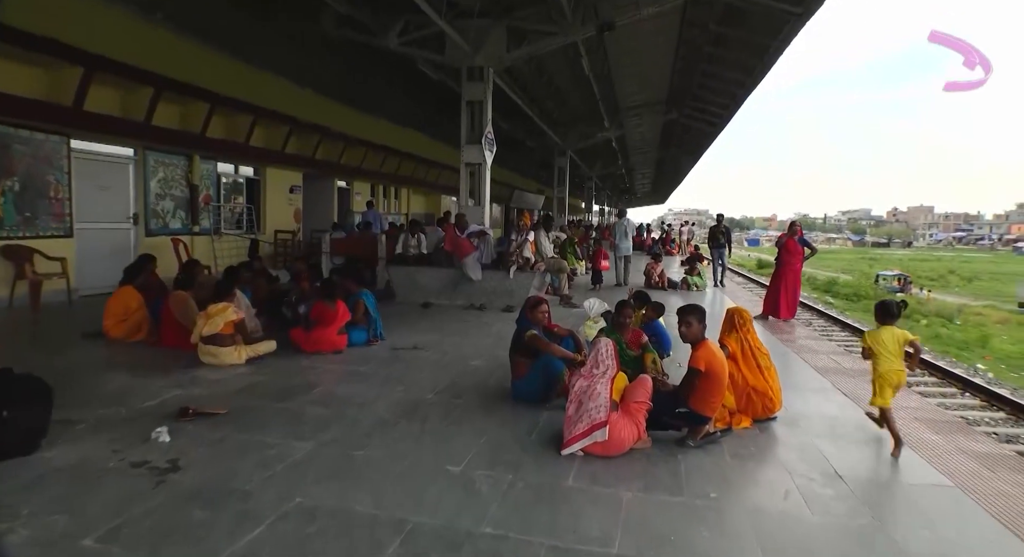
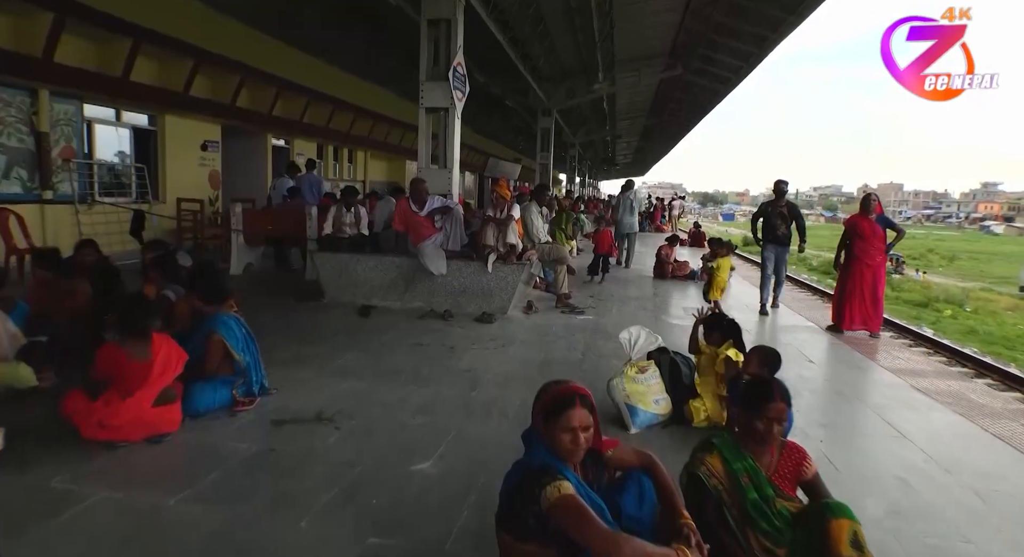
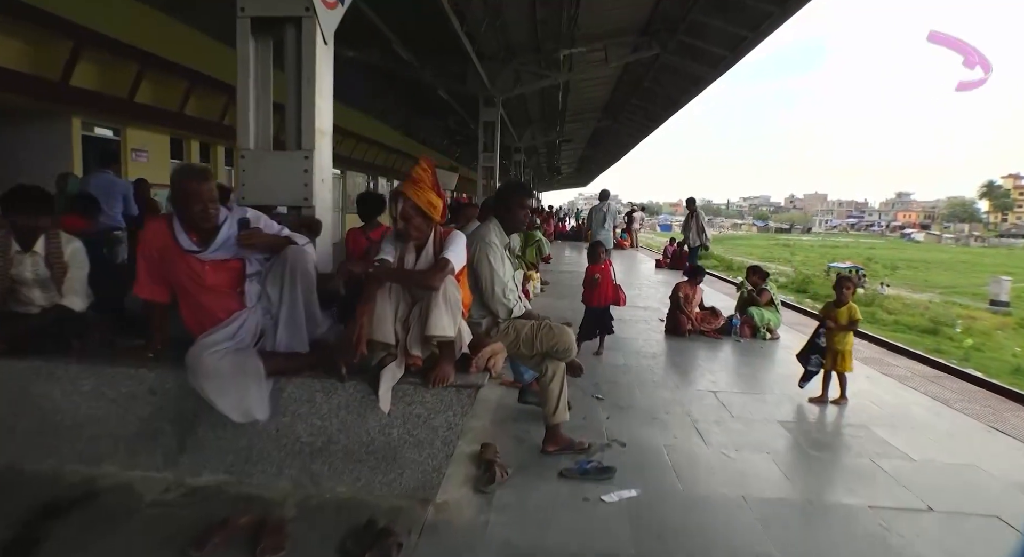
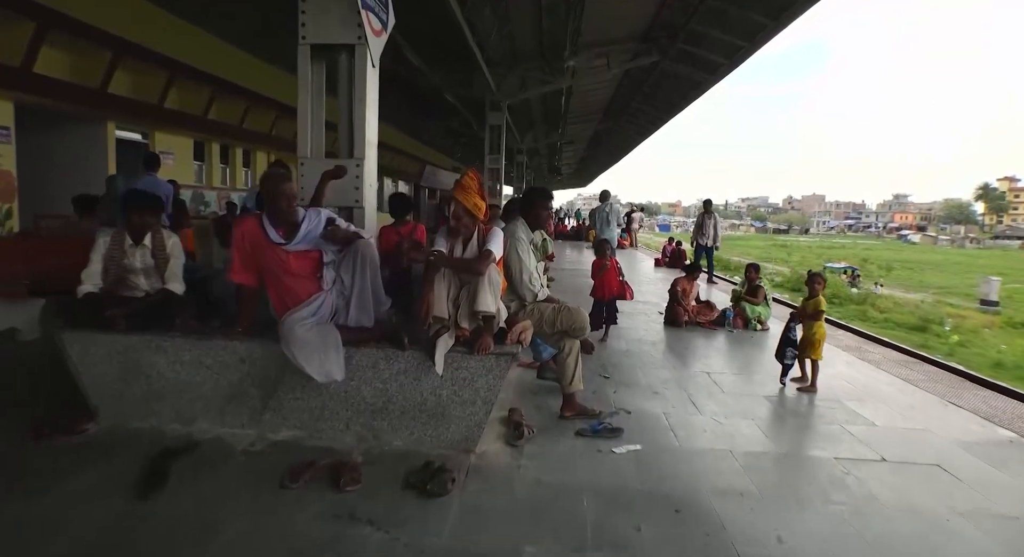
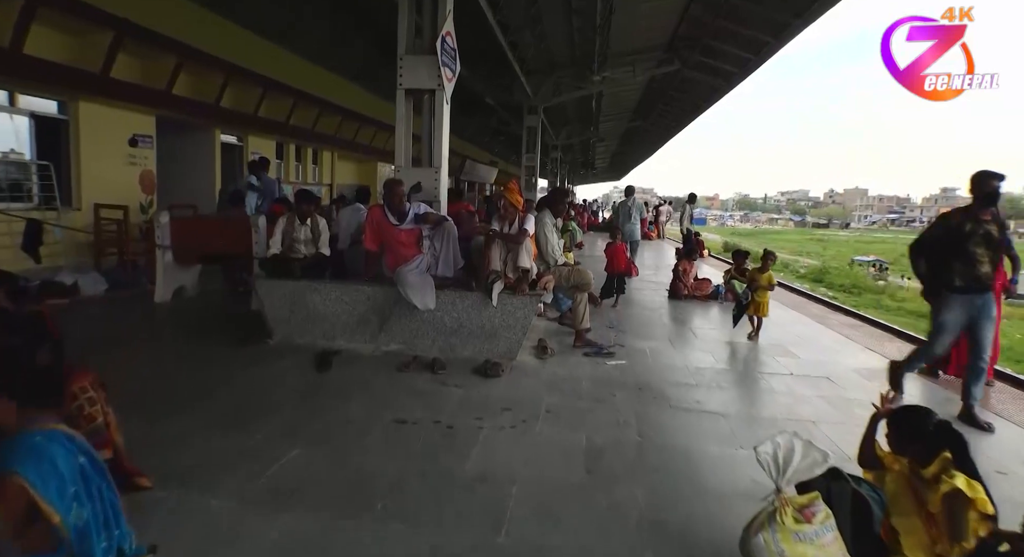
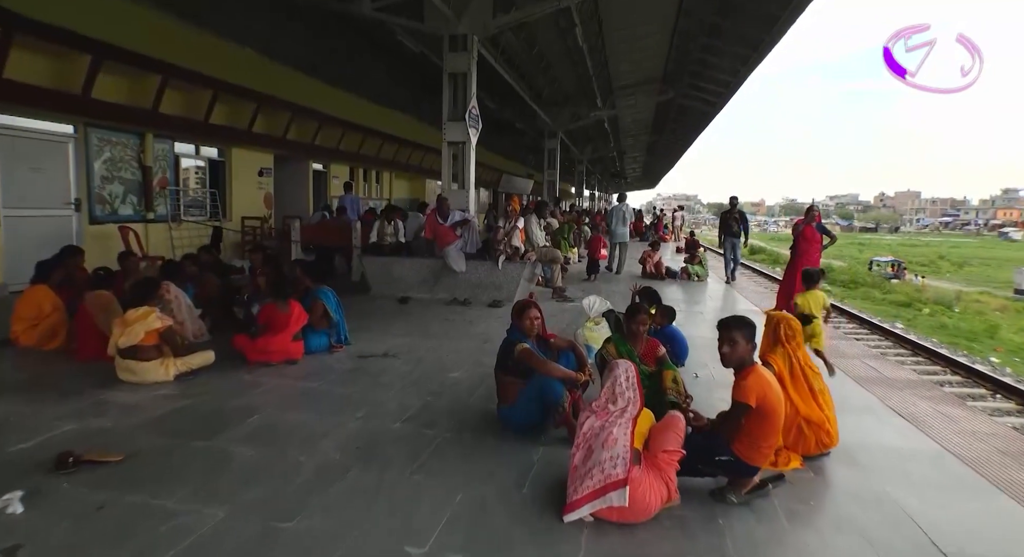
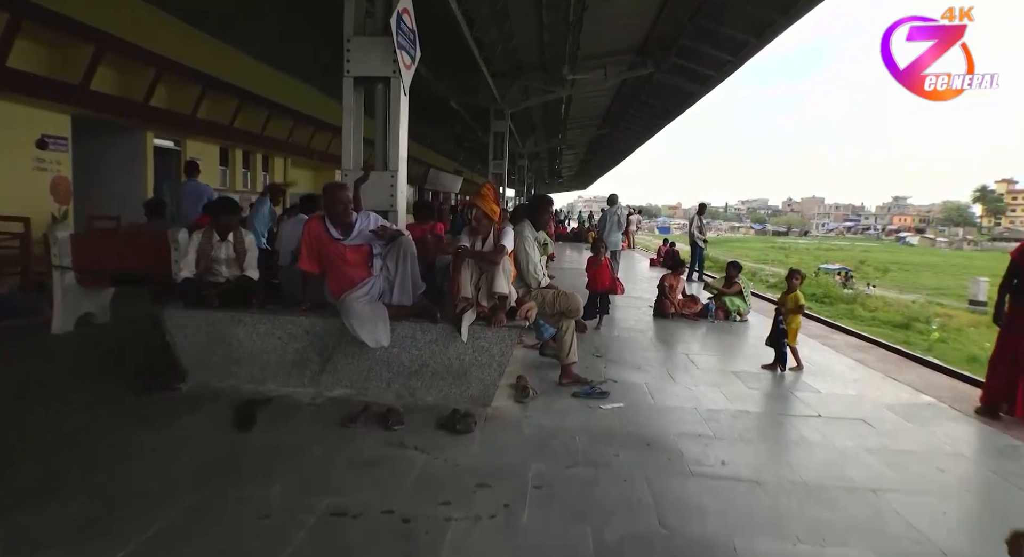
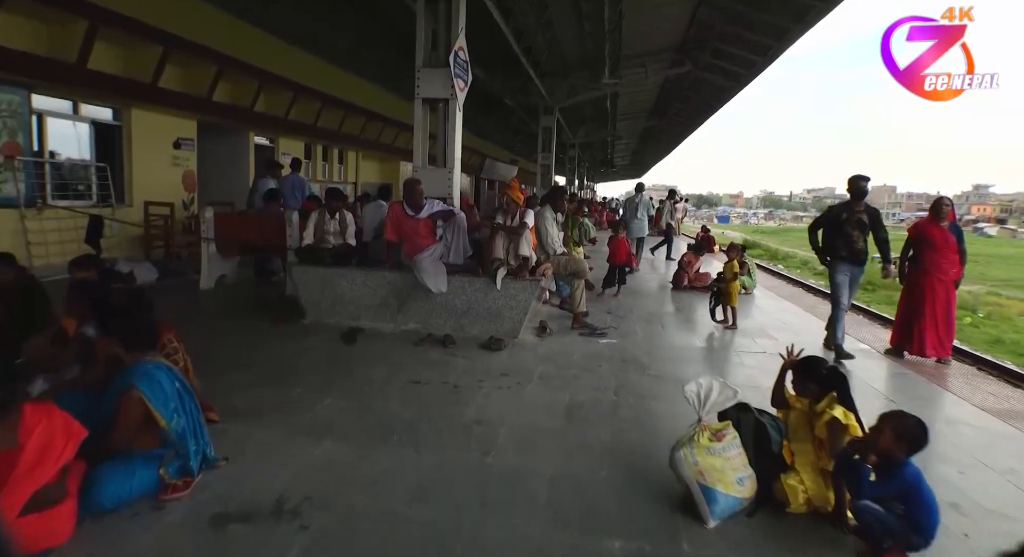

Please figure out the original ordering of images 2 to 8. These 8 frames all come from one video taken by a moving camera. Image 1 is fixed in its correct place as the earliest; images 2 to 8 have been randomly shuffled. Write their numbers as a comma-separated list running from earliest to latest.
6, 2, 8, 5, 7, 4, 3
